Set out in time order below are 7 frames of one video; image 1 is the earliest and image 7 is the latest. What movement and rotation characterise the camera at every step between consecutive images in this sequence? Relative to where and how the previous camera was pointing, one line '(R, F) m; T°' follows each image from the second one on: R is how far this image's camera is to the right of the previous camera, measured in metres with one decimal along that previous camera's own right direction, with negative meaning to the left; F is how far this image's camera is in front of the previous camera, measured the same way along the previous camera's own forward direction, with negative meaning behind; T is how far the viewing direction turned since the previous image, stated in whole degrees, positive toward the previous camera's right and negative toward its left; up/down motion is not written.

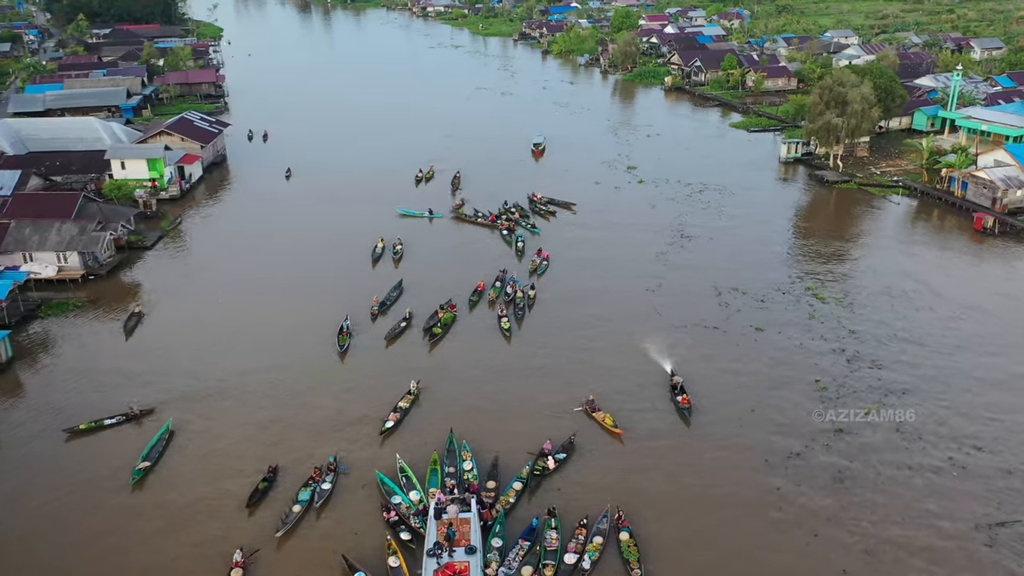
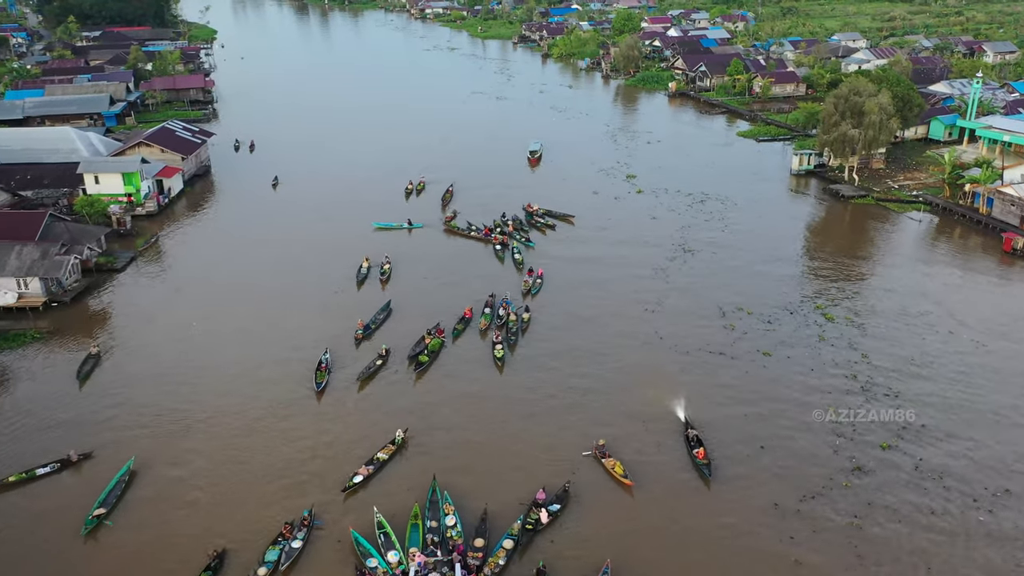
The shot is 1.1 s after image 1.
(+0.1, +1.4) m; 0°
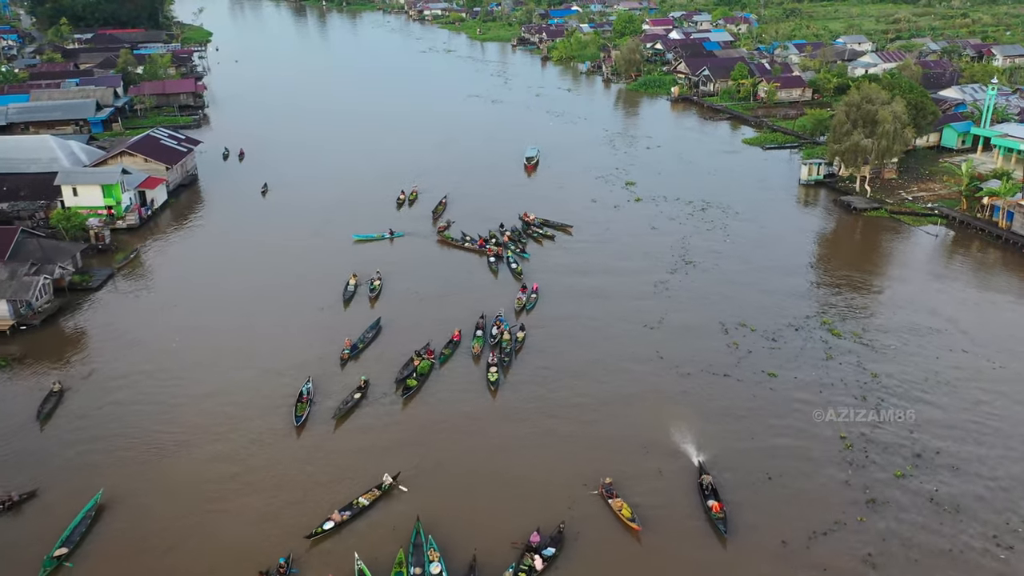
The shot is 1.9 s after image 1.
(+0.1, +1.0) m; 0°
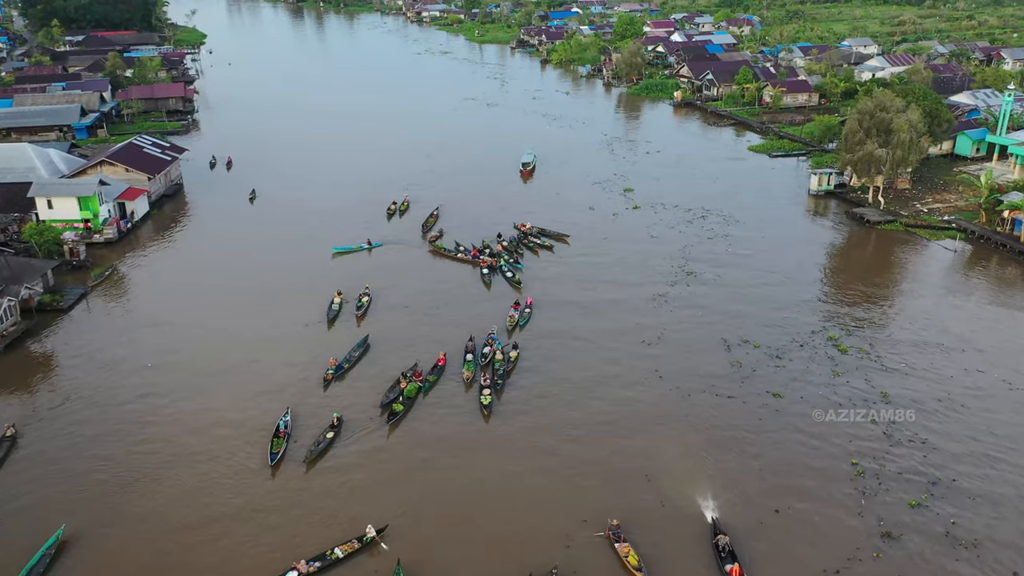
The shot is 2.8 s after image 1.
(+0.1, +1.1) m; 0°
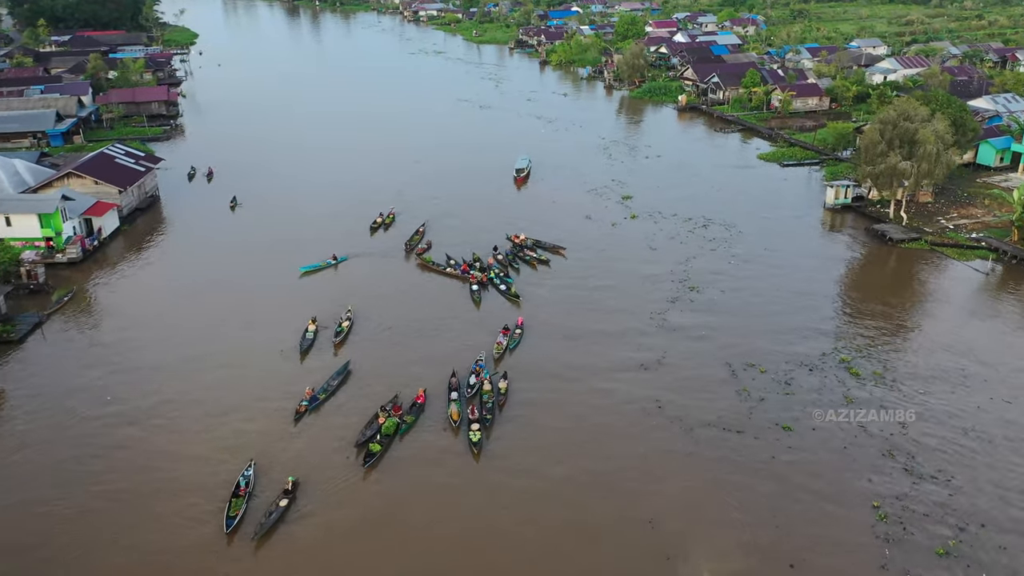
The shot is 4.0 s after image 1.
(+0.1, +1.6) m; 0°
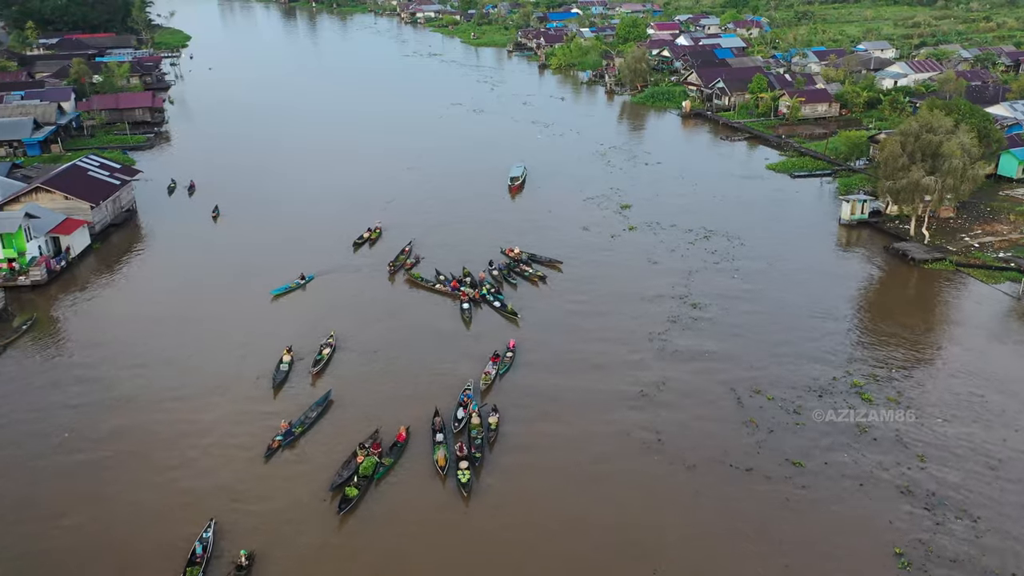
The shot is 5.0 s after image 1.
(+0.1, +1.3) m; 0°
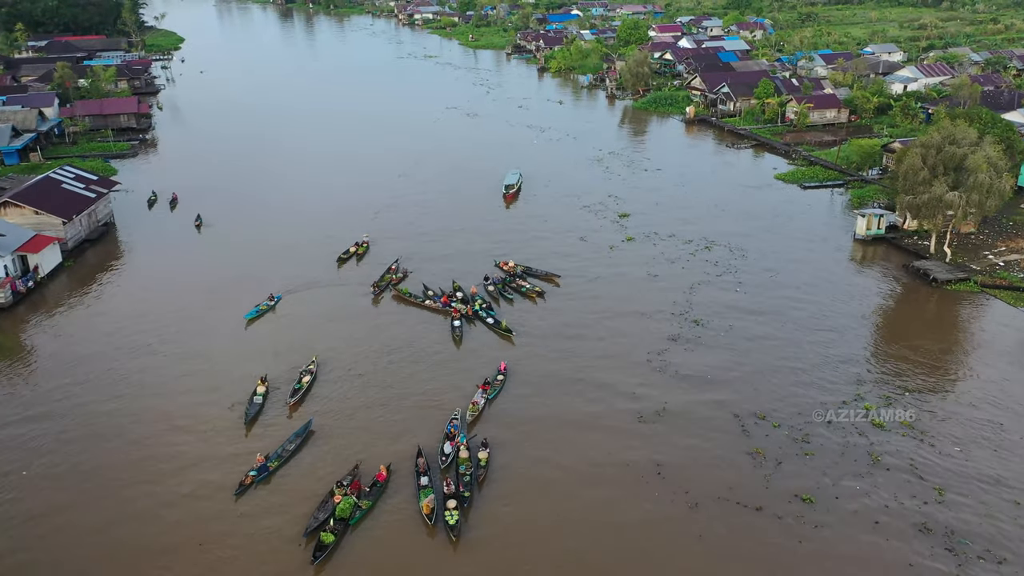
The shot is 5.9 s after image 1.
(+0.1, +1.2) m; 0°
